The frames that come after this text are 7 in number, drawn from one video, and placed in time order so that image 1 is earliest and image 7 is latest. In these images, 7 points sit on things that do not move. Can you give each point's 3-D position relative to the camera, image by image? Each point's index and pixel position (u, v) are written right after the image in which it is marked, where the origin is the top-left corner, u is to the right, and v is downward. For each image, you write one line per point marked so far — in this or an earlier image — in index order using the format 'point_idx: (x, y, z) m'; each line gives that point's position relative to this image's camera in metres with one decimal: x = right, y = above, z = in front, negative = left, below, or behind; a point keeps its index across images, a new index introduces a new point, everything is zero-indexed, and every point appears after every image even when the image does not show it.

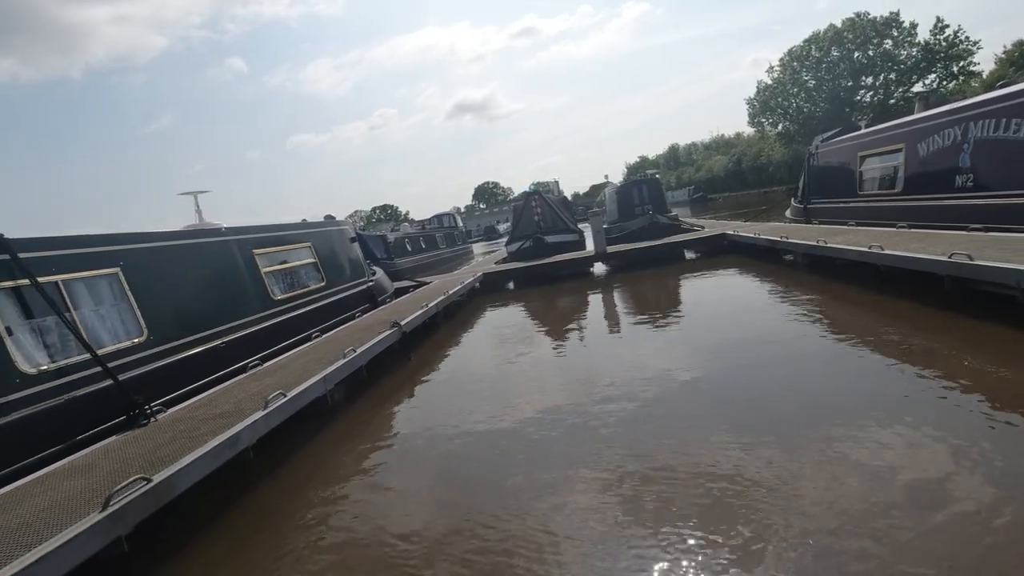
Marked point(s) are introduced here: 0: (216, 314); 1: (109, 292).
0: (-3.2, -0.3, +6.1) m
1: (-3.5, 0.0, +4.9) m
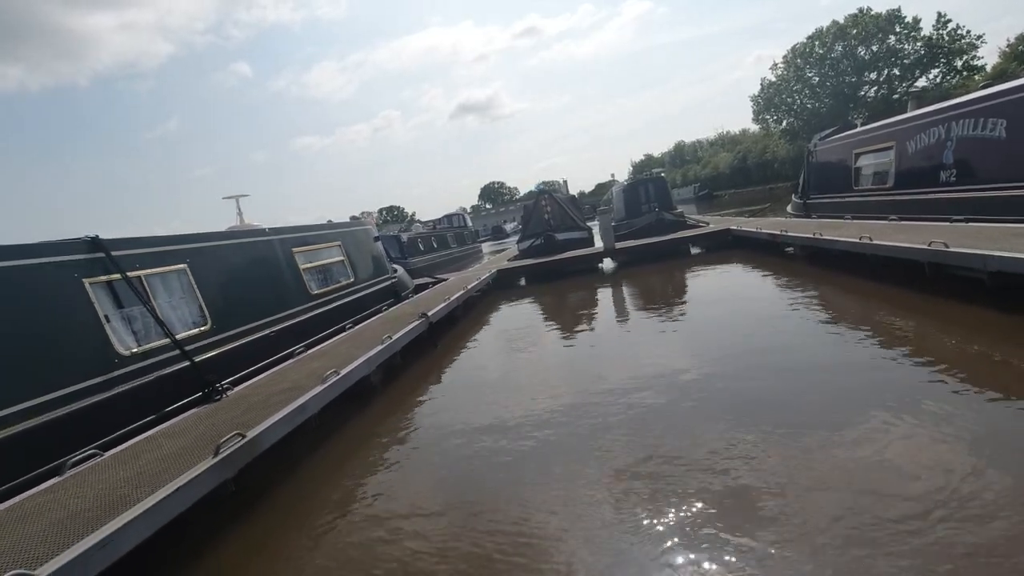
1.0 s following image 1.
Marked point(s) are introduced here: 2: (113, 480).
0: (-3.0, -0.2, +6.7) m
1: (-3.3, 0.0, +5.6) m
2: (-2.4, -1.2, +3.4) m
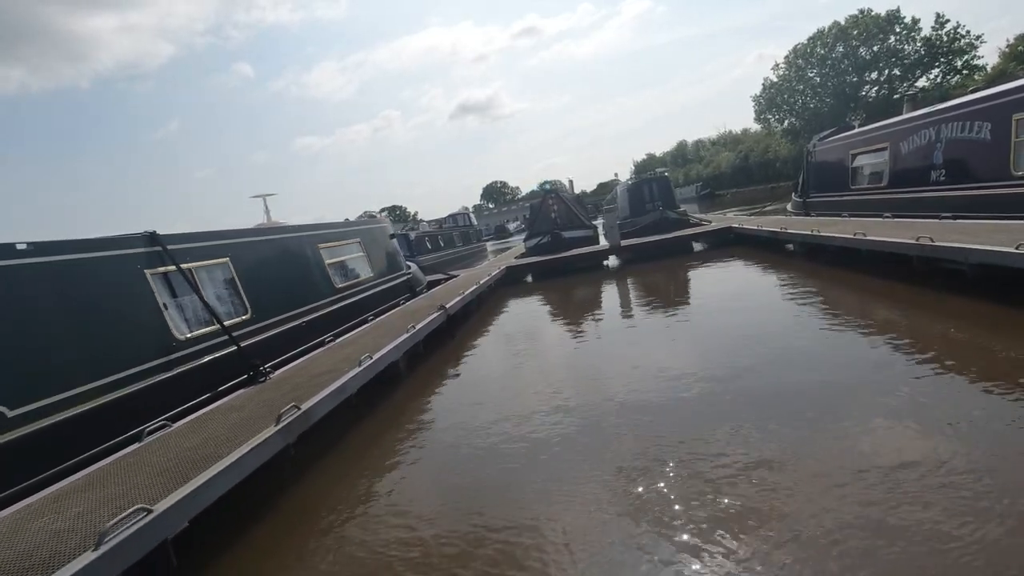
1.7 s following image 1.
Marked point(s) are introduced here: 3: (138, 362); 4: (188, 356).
0: (-2.8, -0.1, +7.2) m
1: (-3.1, +0.1, +6.0) m
2: (-2.2, -1.1, +3.9) m
3: (-3.1, -0.6, +4.7) m
4: (-3.0, -0.6, +5.1) m
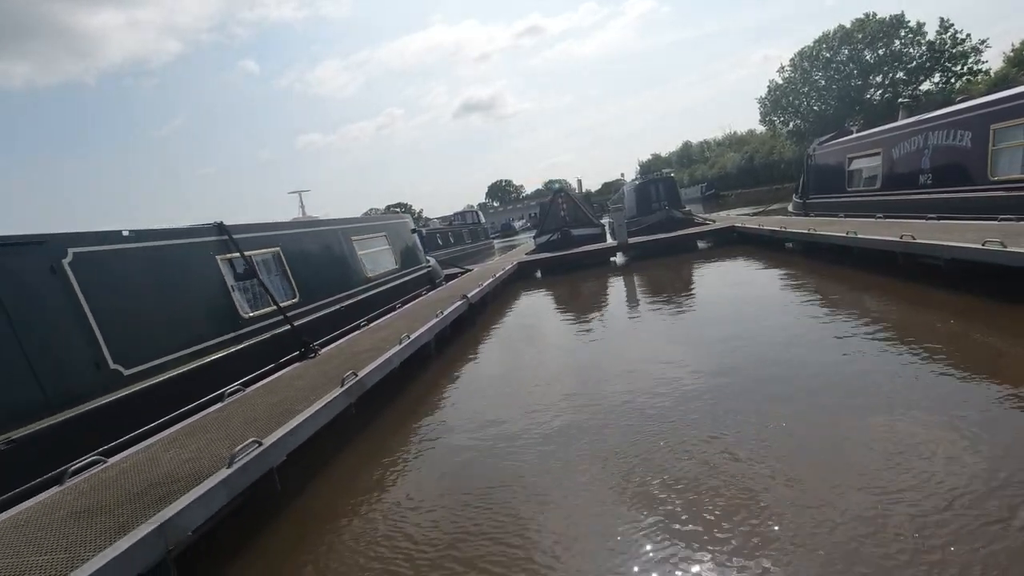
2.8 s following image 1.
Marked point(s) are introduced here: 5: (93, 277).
0: (-2.5, 0.0, +7.9) m
1: (-2.9, +0.3, +6.7) m
2: (-2.0, -0.9, +4.5) m
3: (-2.8, -0.4, +5.3) m
4: (-2.7, -0.4, +5.8) m
5: (-3.3, +0.1, +4.4) m
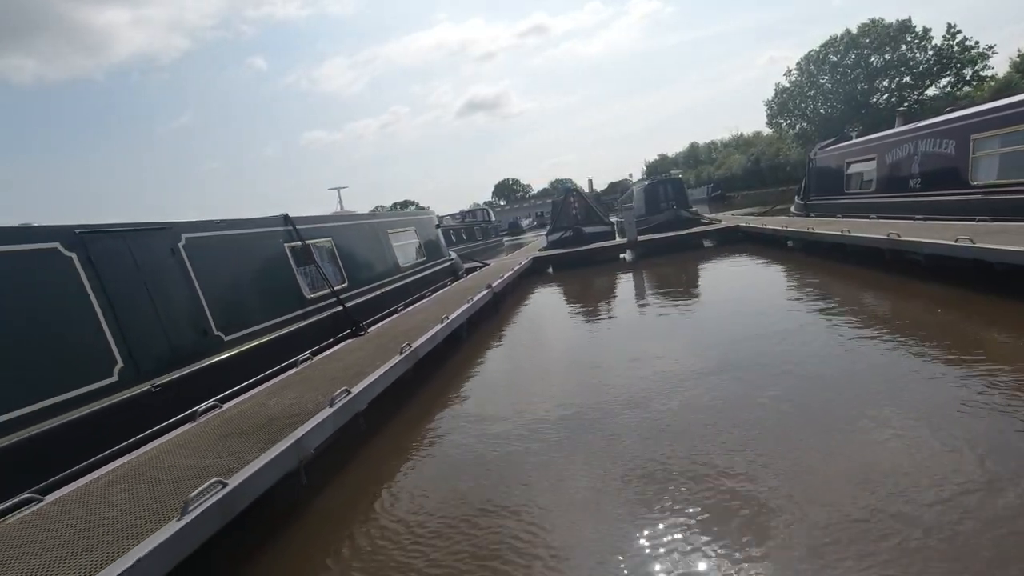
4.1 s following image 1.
0: (-2.1, +0.2, +8.7) m
1: (-2.5, +0.5, +7.6) m
2: (-1.7, -0.8, +5.4) m
3: (-2.5, -0.2, +6.2) m
4: (-2.4, -0.3, +6.6) m
5: (-2.9, +0.3, +5.3) m
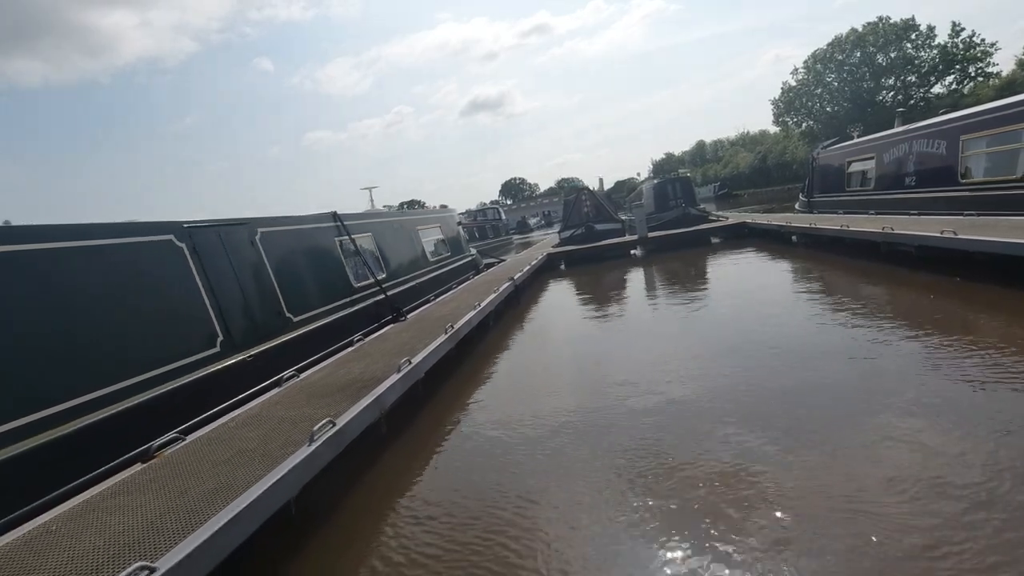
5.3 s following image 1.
0: (-1.8, +0.4, +9.4) m
1: (-2.1, +0.6, +8.3) m
2: (-1.3, -0.6, +6.1) m
3: (-2.1, -0.1, +6.9) m
4: (-2.0, -0.1, +7.3) m
5: (-2.6, +0.4, +6.0) m
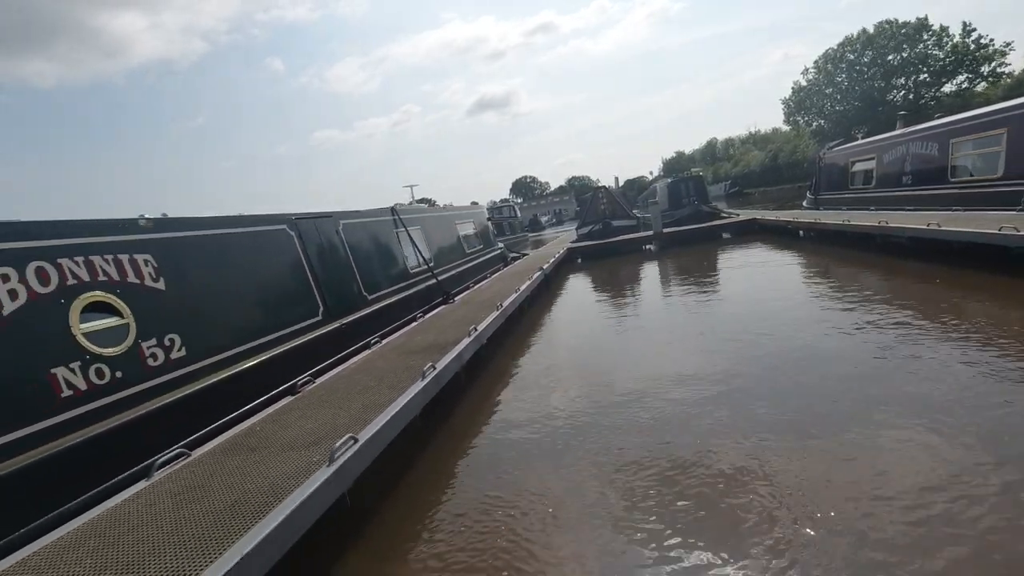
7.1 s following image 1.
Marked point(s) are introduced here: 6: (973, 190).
0: (-1.2, +0.6, +10.4) m
1: (-1.6, +0.8, +9.3) m
2: (-0.8, -0.4, +7.1) m
3: (-1.6, +0.1, +7.9) m
4: (-1.5, +0.1, +8.4) m
5: (-2.1, +0.6, +7.0) m
6: (+7.6, +1.6, +9.3) m
